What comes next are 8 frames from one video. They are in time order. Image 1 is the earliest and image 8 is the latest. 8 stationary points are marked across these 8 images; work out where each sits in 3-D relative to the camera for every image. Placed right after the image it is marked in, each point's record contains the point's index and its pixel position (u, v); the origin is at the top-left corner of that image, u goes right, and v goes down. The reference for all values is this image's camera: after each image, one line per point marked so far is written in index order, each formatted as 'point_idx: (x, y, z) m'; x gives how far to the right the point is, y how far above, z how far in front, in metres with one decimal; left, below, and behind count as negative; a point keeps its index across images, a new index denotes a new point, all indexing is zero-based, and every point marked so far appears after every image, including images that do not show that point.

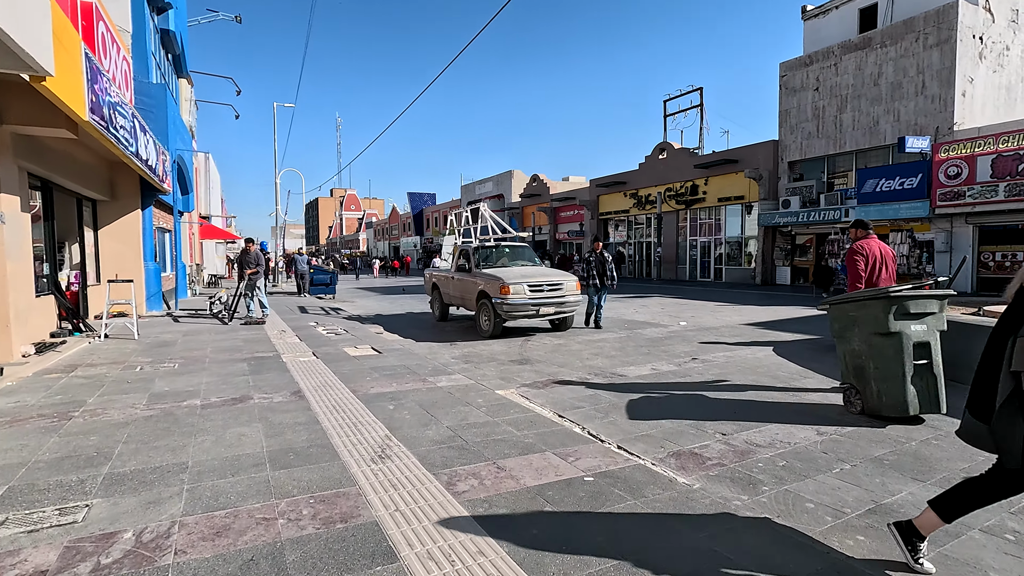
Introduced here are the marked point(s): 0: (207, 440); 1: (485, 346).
0: (-2.2, -1.1, +4.0) m
1: (-0.5, -1.0, +9.5) m
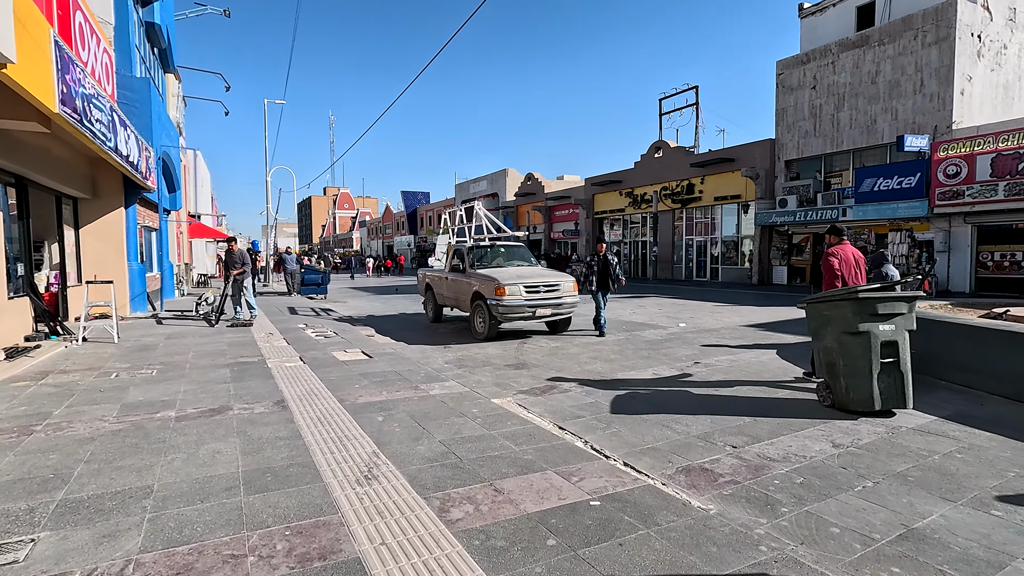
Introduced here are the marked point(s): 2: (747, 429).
0: (-2.2, -1.1, +3.7) m
1: (-0.5, -1.1, +9.2) m
2: (+2.1, -1.3, +5.0) m
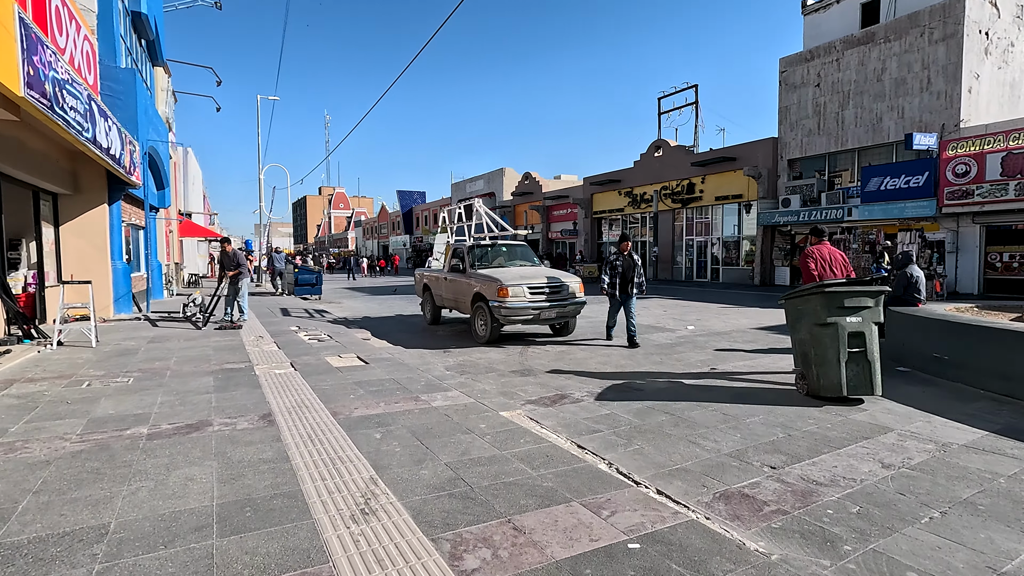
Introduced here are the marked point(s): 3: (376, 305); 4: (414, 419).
0: (-2.1, -1.2, +3.2) m
1: (-0.5, -1.1, +8.7) m
2: (+2.2, -1.3, +4.6) m
3: (-4.3, -0.5, +17.3) m
4: (-0.8, -1.1, +4.7) m
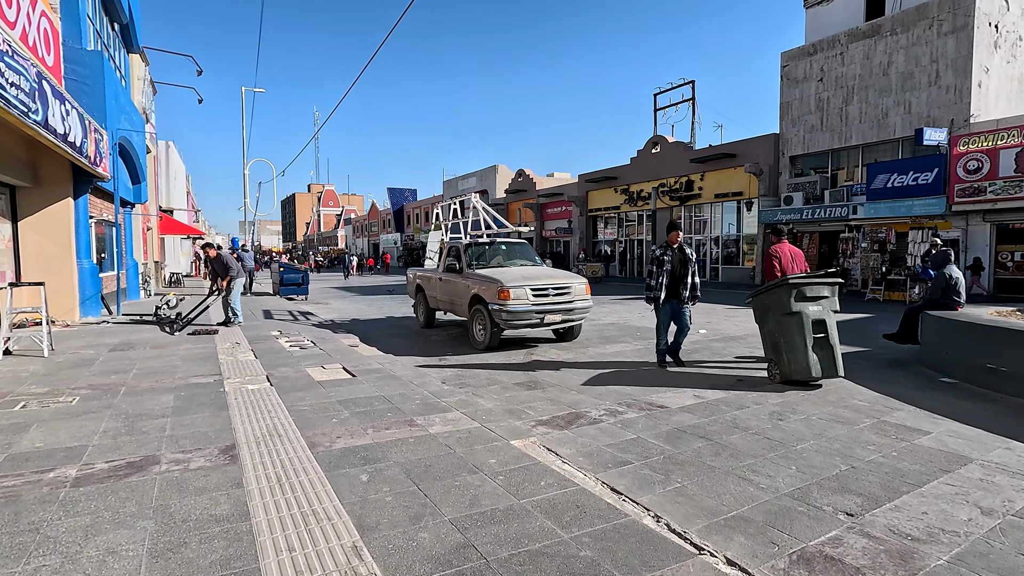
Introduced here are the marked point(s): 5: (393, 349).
0: (-2.0, -1.2, +2.4) m
1: (-0.4, -1.1, +7.9) m
2: (+2.3, -1.4, +3.8) m
3: (-4.4, -0.5, +16.5) m
4: (-0.7, -1.2, +3.9) m
5: (-2.0, -1.0, +9.3) m
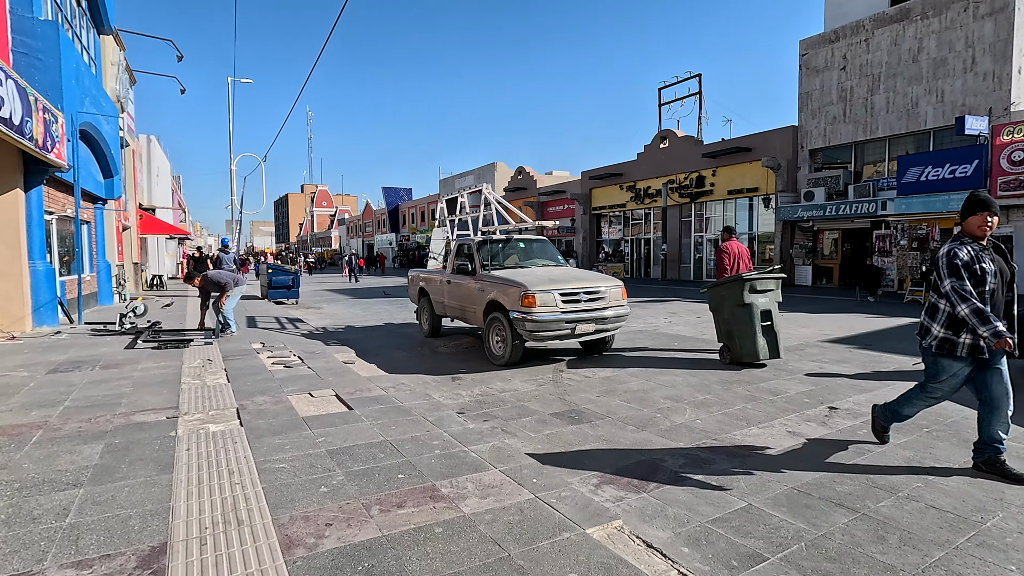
0: (-1.6, -1.3, +0.9) m
1: (-0.1, -1.2, +6.5) m
2: (+2.7, -1.4, +2.4) m
3: (-4.1, -0.6, +15.0) m
4: (-0.3, -1.2, +2.5) m
5: (-1.7, -1.1, +7.9) m
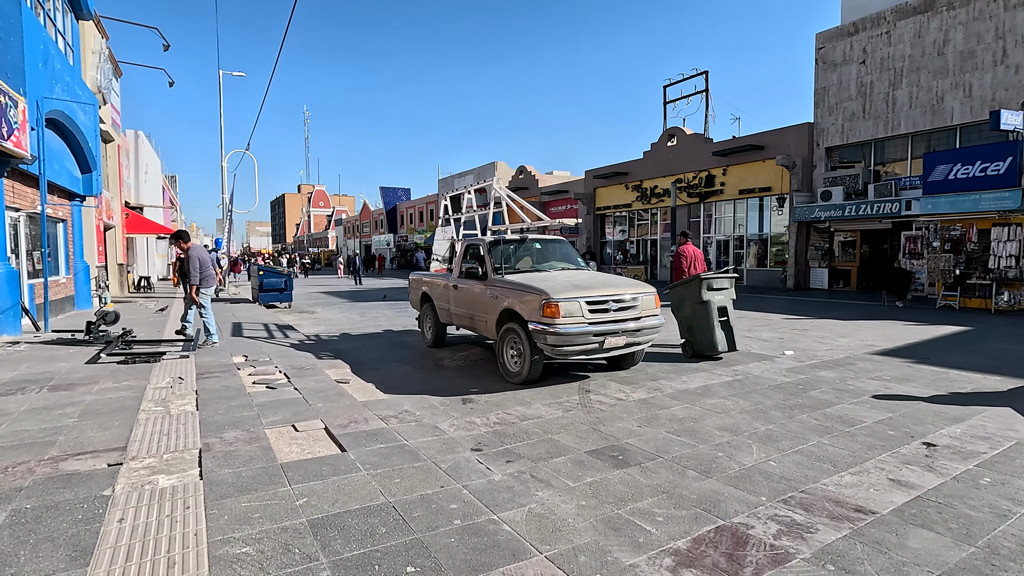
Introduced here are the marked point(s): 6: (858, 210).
0: (-1.3, -1.3, -0.1) m
1: (+0.1, -1.3, +5.5) m
2: (+3.0, -1.5, +1.5) m
3: (-3.9, -0.7, +14.0) m
4: (-0.1, -1.3, +1.5) m
5: (-1.4, -1.2, +6.9) m
6: (+12.4, +2.8, +19.8) m
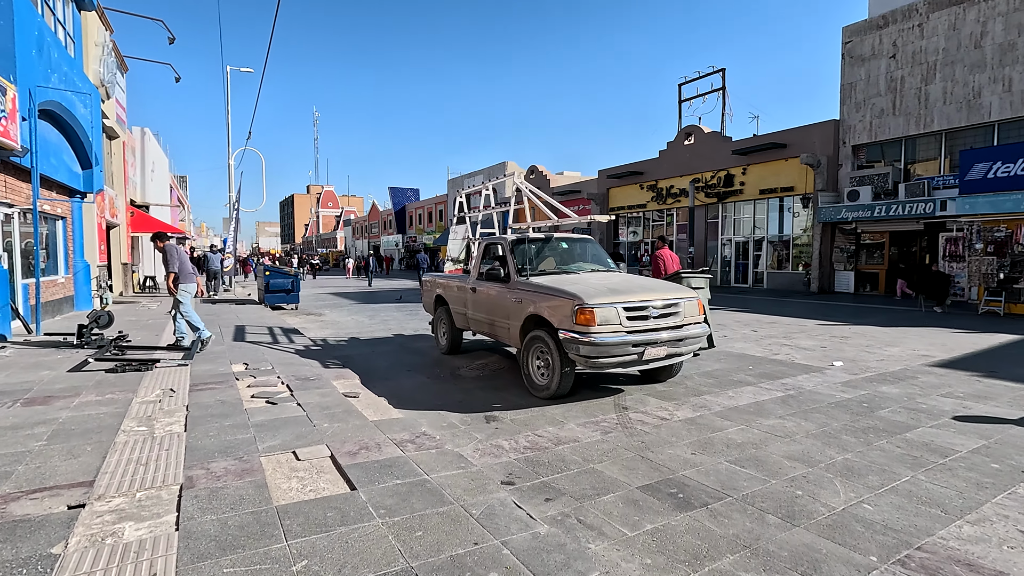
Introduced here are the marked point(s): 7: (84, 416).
0: (-1.1, -1.4, -0.7) m
1: (+0.4, -1.3, +4.8) m
2: (+3.2, -1.5, +0.7) m
3: (-3.5, -0.8, +13.4) m
4: (+0.1, -1.3, +0.8) m
5: (-1.1, -1.2, +6.2) m
6: (+12.9, +2.7, +19.0) m
7: (-3.7, -1.1, +4.8) m
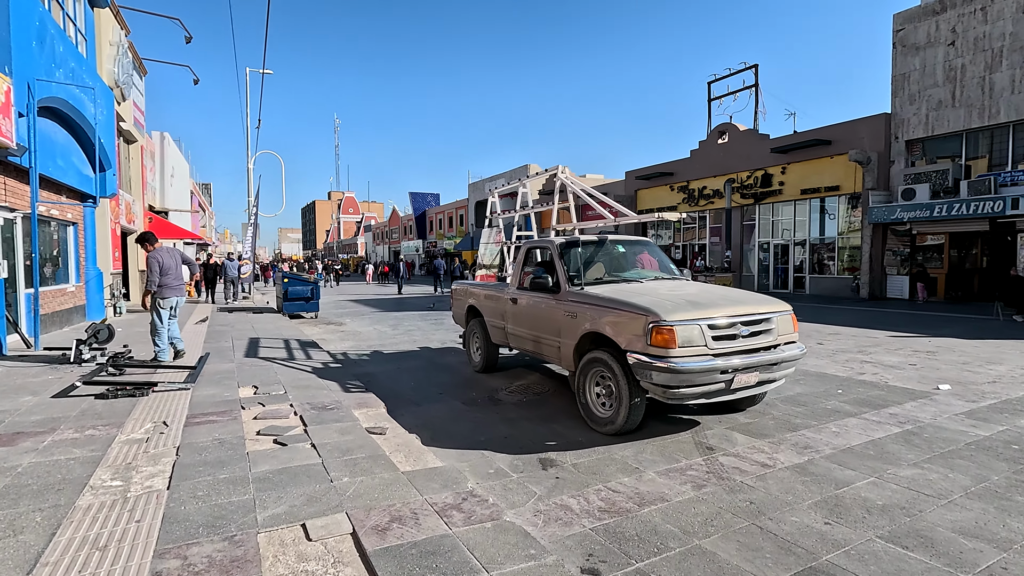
0: (-0.9, -1.4, -1.7) m
1: (+0.9, -1.4, +3.8) m
2: (+3.5, -1.6, -0.4) m
3: (-2.8, -0.9, +12.4) m
4: (+0.5, -1.4, -0.2) m
5: (-0.6, -1.3, +5.2) m
6: (+13.8, +2.5, +17.5) m
7: (-3.2, -1.2, +3.9) m
